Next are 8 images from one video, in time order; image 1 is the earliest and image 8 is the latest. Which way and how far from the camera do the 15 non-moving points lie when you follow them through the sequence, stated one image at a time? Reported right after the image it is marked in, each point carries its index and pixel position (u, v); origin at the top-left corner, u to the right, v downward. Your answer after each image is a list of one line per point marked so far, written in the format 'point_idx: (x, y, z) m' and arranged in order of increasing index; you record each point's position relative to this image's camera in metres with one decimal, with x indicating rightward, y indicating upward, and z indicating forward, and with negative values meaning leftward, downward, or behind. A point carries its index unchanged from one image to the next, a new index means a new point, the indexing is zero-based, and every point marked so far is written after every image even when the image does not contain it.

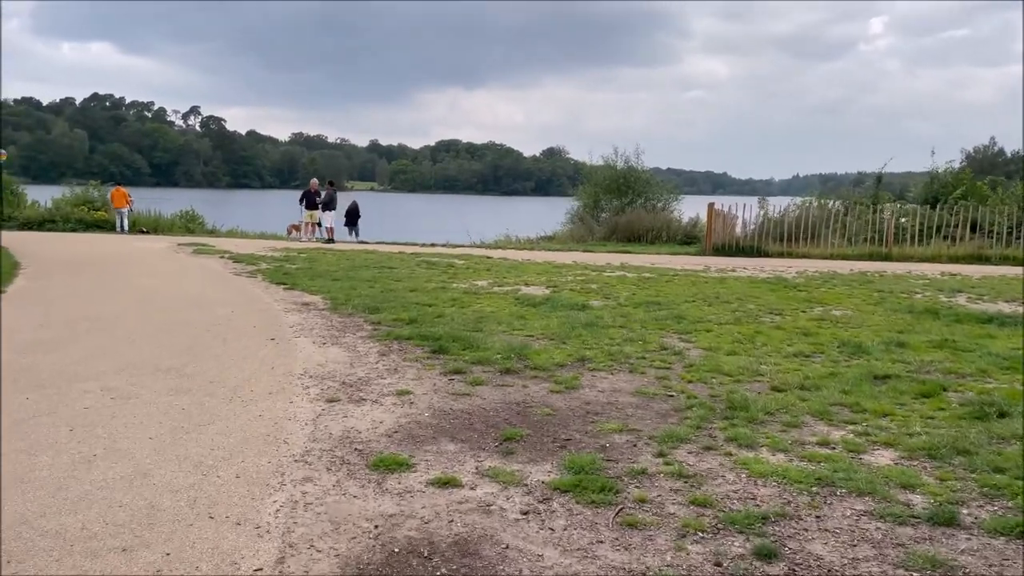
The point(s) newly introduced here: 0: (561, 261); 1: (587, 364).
0: (+1.3, +0.7, +20.0) m
1: (+0.7, -0.8, +7.6) m
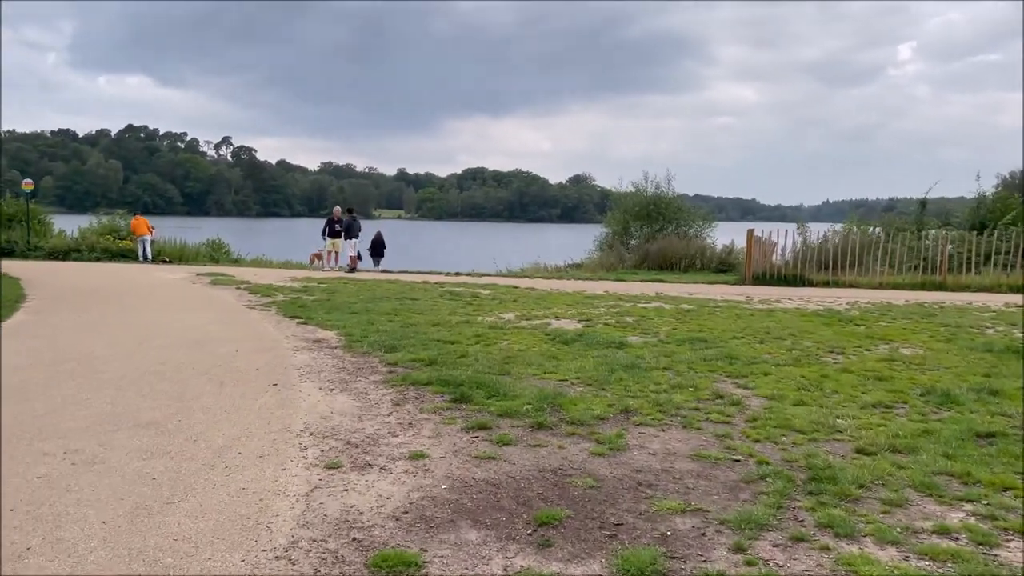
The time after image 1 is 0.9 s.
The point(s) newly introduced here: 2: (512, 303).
0: (+2.0, -0.1, +19.0) m
1: (+1.0, -1.1, +6.5) m
2: (0.0, -0.3, +15.9) m
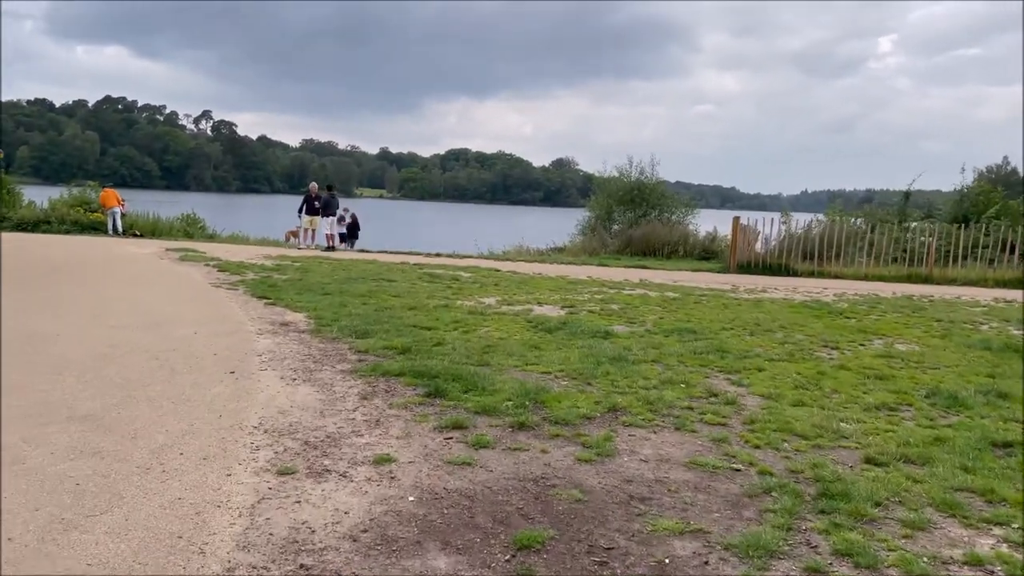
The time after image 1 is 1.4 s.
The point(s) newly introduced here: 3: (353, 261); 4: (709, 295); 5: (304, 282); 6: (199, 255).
0: (+1.5, +0.3, +18.5) m
1: (+0.8, -1.0, +6.0) m
2: (-0.4, 0.0, +15.3) m
3: (-4.0, +0.7, +19.6) m
4: (+3.9, -0.1, +15.4) m
5: (-3.8, +0.1, +14.2) m
6: (-7.9, +0.8, +19.6) m
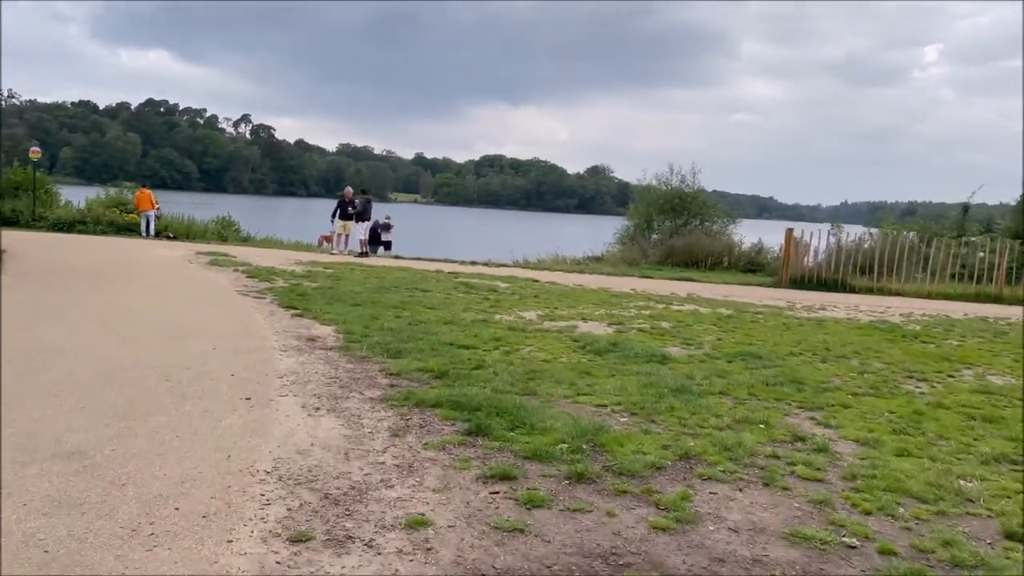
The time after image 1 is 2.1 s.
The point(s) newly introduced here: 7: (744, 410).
0: (+2.4, 0.0, +17.5) m
1: (+1.2, -1.2, +5.1) m
2: (+0.4, -0.2, +14.5) m
3: (-3.0, +0.5, +18.9) m
4: (+4.7, -0.5, +14.3) m
5: (-3.1, -0.1, +13.5) m
6: (-6.9, +0.7, +19.1) m
7: (+2.0, -1.0, +6.7) m
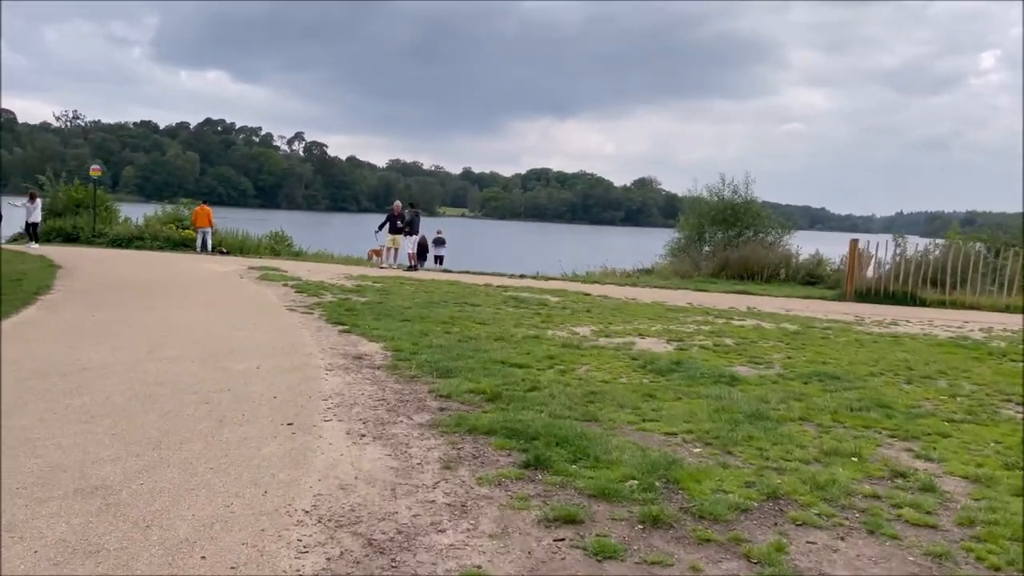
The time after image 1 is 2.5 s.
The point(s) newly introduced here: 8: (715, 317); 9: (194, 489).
0: (+3.5, -0.3, +16.8) m
1: (+1.6, -1.3, +4.5) m
2: (+1.3, -0.5, +13.9) m
3: (-1.8, +0.1, +18.5) m
4: (+5.6, -0.7, +13.5) m
5: (-2.2, -0.3, +13.1) m
6: (-5.7, +0.3, +19.0) m
7: (+2.5, -1.2, +6.0) m
8: (+3.8, -0.5, +14.4) m
9: (-1.8, -1.1, +4.3) m
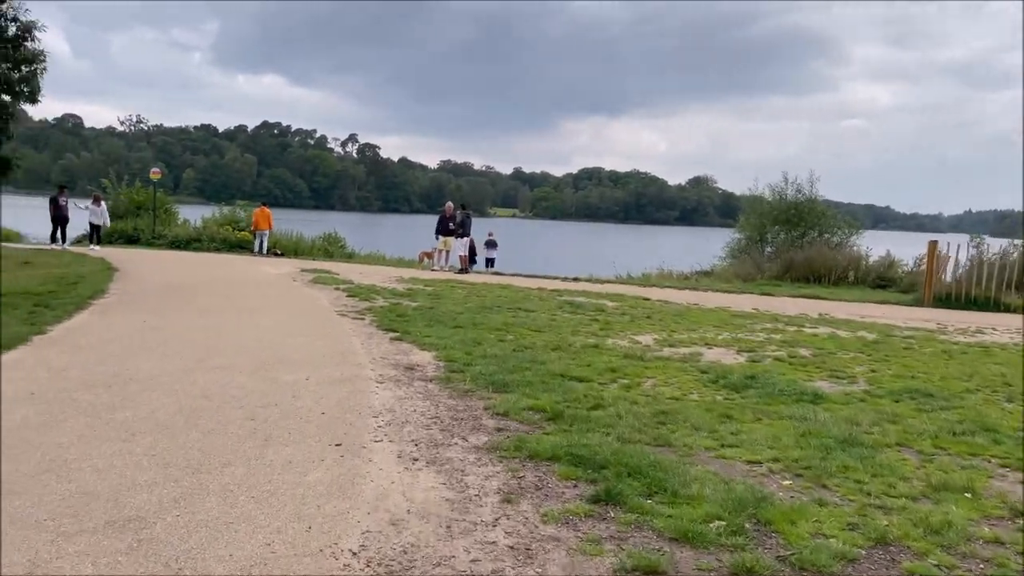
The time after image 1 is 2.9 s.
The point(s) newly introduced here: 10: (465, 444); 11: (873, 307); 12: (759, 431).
0: (+4.7, -0.4, +16.0) m
1: (+1.9, -1.4, +3.9) m
2: (+2.3, -0.6, +13.3) m
3: (-0.5, 0.0, +18.1) m
4: (+6.5, -0.8, +12.6) m
5: (-1.2, -0.4, +12.7) m
6: (-4.4, +0.3, +18.8) m
7: (+2.9, -1.2, +5.3) m
8: (+4.8, -0.6, +13.6) m
9: (-1.4, -1.2, +4.0) m
10: (-0.3, -1.1, +5.4) m
11: (+8.1, -0.4, +17.5) m
12: (+1.9, -1.1, +6.1) m
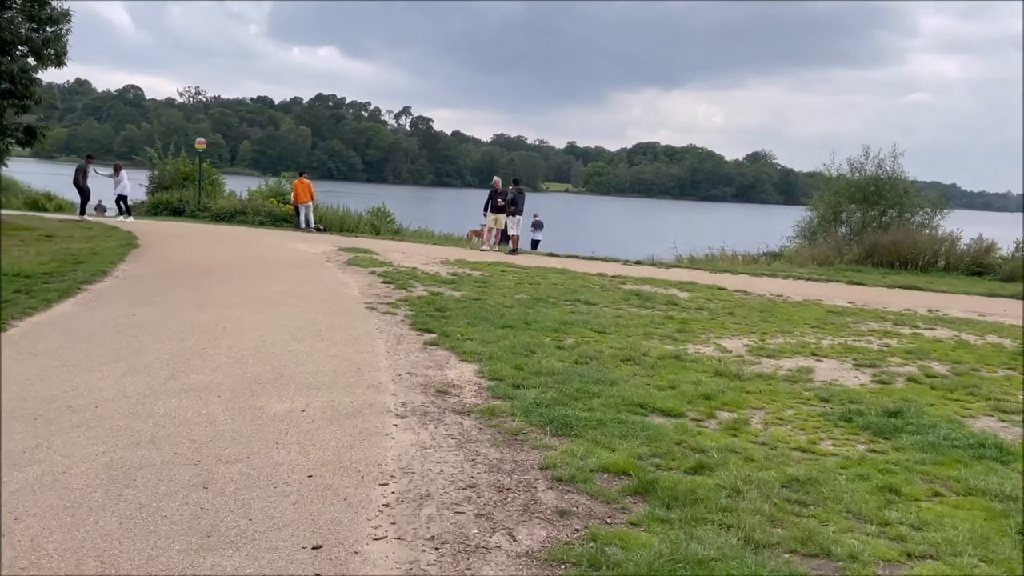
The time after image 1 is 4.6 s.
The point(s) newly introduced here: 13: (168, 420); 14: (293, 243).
0: (+5.7, -0.3, +13.8) m
1: (+2.2, -1.5, +1.8) m
2: (+3.1, -0.4, +11.2) m
3: (+0.6, +0.4, +16.1) m
4: (+7.3, -0.8, +10.2) m
5: (-0.4, -0.2, +10.9) m
6: (-3.1, +0.7, +17.1) m
7: (+3.2, -1.4, +3.2) m
8: (+5.6, -0.5, +11.4) m
9: (-1.2, -1.3, +2.1) m
10: (0.0, -1.2, +3.5) m
11: (+9.2, -0.3, +15.0) m
12: (+2.3, -1.2, +4.0) m
13: (-2.3, -0.8, +5.1) m
14: (-5.5, +1.1, +19.3) m
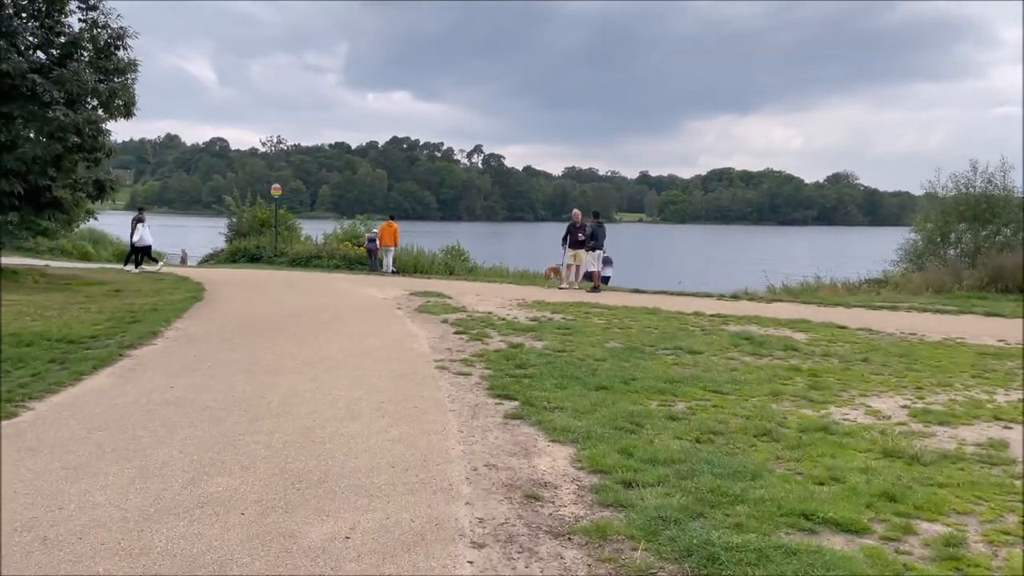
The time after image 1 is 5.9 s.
0: (+7.1, -0.8, +11.6) m
1: (+2.4, -1.7, +0.1) m
2: (+4.3, -1.0, +9.3) m
3: (+2.2, -0.4, +14.5) m
4: (+8.3, -1.1, +7.9) m
5: (+0.7, -0.9, +9.3) m
6: (-1.4, -0.3, +15.8) m
7: (+3.6, -1.6, +1.4) m
8: (+6.8, -1.0, +9.3) m
9: (-0.9, -1.6, +0.7) m
10: (+0.4, -1.5, +2.0) m
11: (+10.7, -0.7, +12.5) m
12: (+2.8, -1.5, +2.2) m
13: (-1.7, -1.3, +3.8) m
14: (-3.6, 0.0, +18.3) m
